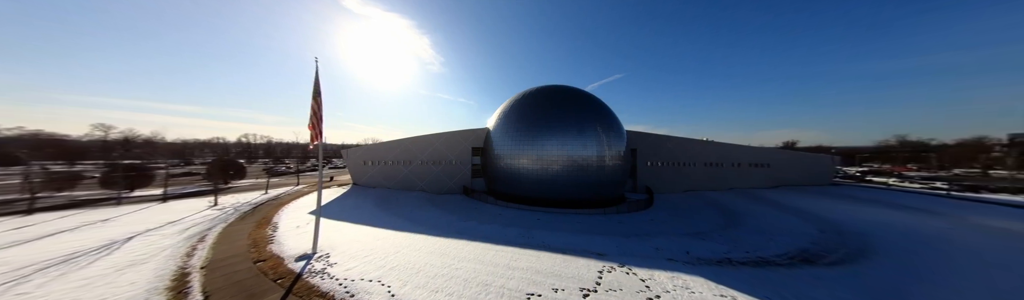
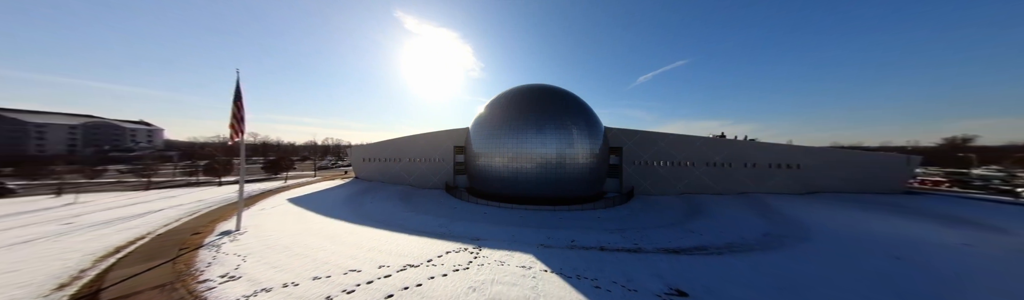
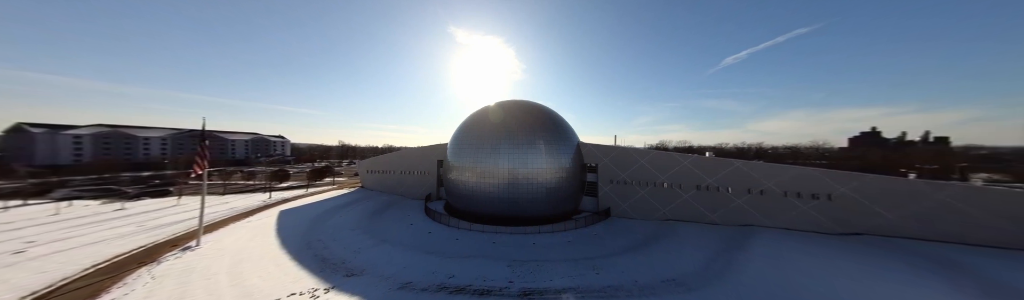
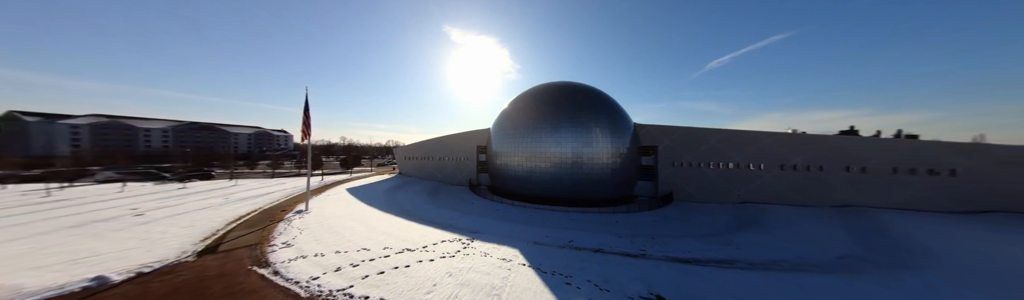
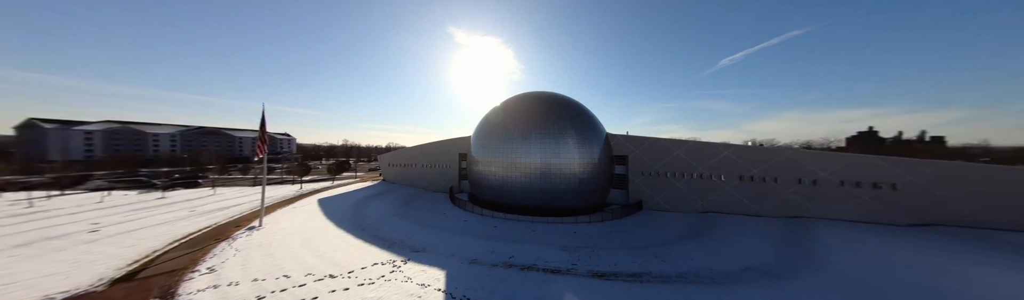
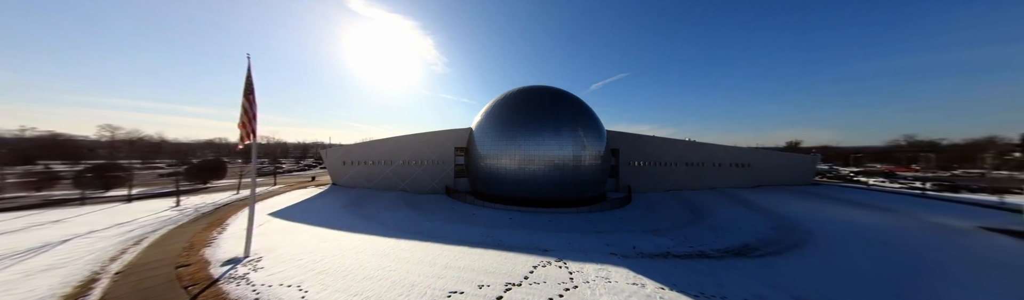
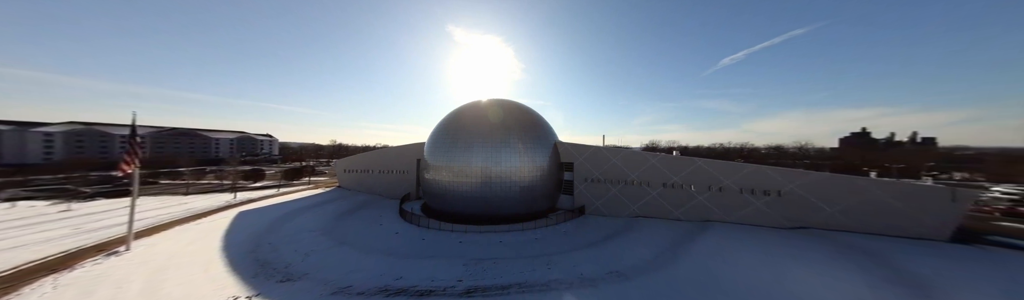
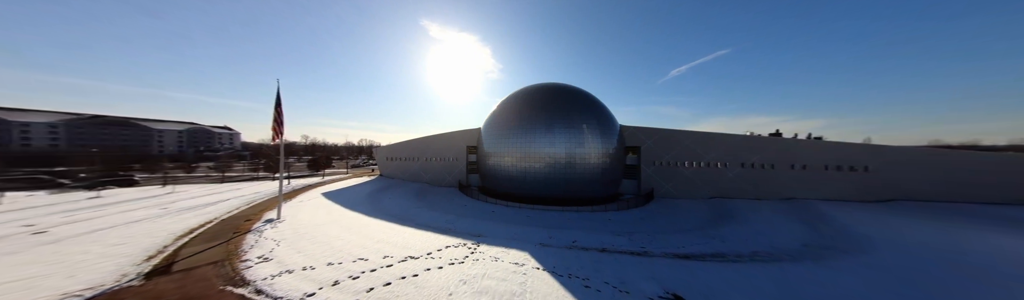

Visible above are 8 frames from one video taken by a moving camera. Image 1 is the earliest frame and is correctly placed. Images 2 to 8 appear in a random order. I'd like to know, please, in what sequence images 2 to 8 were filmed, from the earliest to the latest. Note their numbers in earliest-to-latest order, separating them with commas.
6, 2, 8, 4, 5, 3, 7
